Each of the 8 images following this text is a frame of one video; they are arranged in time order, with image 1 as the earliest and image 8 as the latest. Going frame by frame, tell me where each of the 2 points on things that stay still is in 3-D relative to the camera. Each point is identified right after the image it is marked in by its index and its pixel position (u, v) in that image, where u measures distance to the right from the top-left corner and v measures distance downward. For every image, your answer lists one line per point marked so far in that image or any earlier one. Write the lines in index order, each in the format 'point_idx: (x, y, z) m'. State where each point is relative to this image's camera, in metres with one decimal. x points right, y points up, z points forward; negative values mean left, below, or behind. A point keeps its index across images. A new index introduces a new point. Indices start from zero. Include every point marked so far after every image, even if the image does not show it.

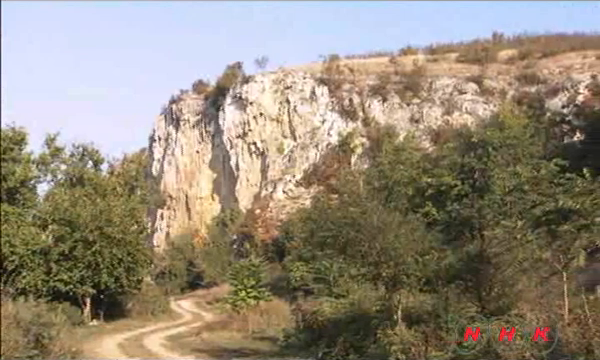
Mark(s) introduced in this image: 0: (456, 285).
0: (+3.2, -2.1, +13.7) m
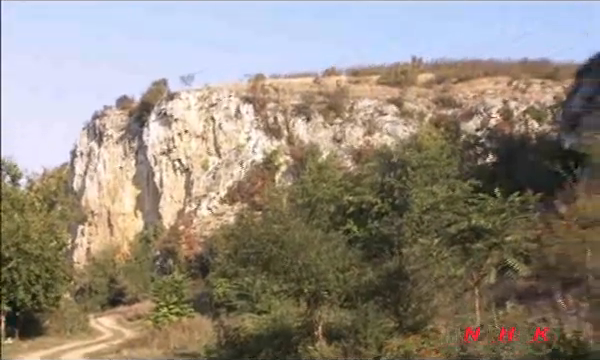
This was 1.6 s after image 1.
0: (+1.6, -2.5, +14.0) m
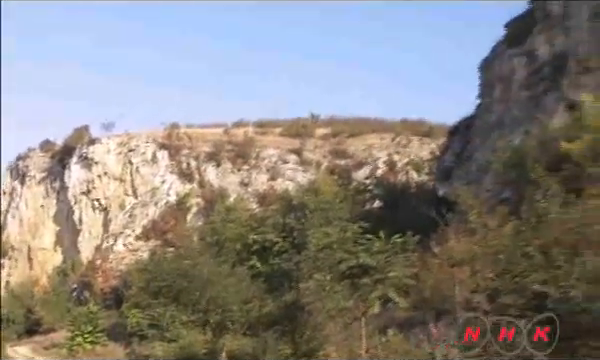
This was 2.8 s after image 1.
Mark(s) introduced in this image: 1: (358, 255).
0: (-0.6, -3.5, +15.7) m
1: (+1.4, -1.8, +16.4) m
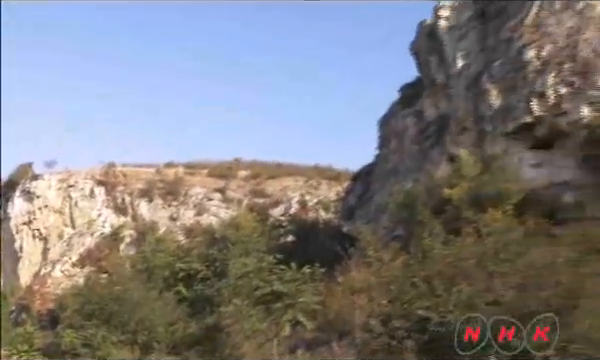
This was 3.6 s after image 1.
0: (-2.8, -4.4, +17.8) m
1: (-0.8, -2.9, +18.8) m
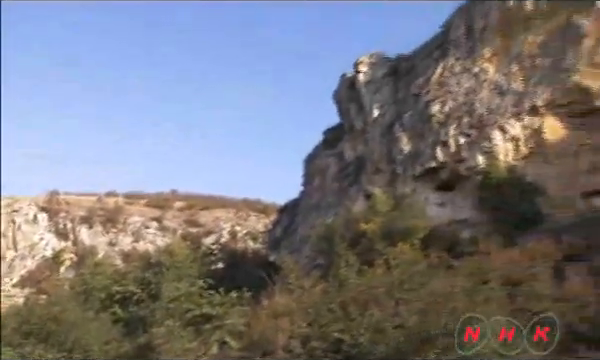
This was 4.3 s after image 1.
0: (-4.8, -5.2, +19.1) m
1: (-2.9, -3.8, +20.4) m
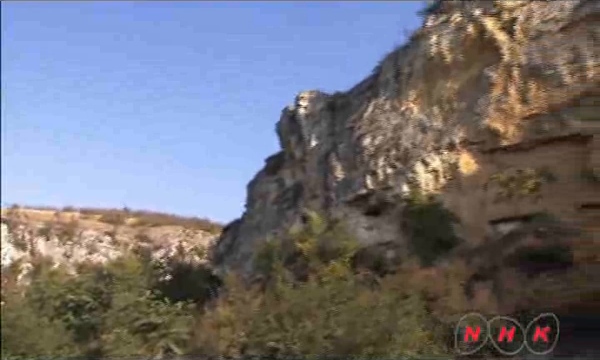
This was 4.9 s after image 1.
0: (-6.7, -5.7, +20.6) m
1: (-4.9, -4.4, +22.1) m
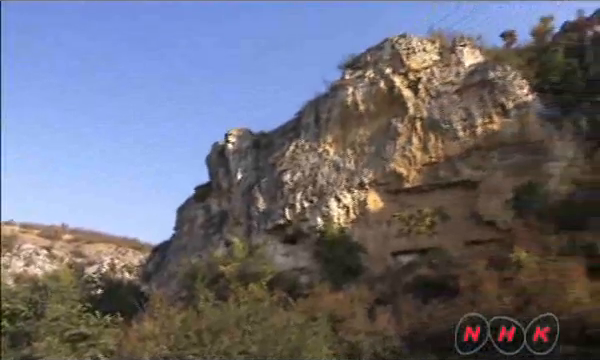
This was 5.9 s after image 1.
0: (-9.3, -6.2, +22.0) m
1: (-7.6, -5.1, +23.8) m
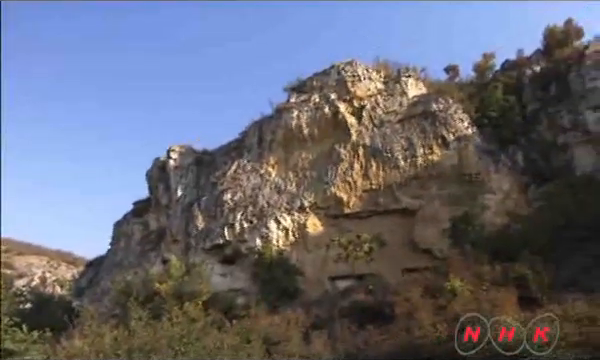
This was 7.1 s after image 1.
0: (-11.3, -6.4, +20.7) m
1: (-9.8, -5.4, +22.7) m
